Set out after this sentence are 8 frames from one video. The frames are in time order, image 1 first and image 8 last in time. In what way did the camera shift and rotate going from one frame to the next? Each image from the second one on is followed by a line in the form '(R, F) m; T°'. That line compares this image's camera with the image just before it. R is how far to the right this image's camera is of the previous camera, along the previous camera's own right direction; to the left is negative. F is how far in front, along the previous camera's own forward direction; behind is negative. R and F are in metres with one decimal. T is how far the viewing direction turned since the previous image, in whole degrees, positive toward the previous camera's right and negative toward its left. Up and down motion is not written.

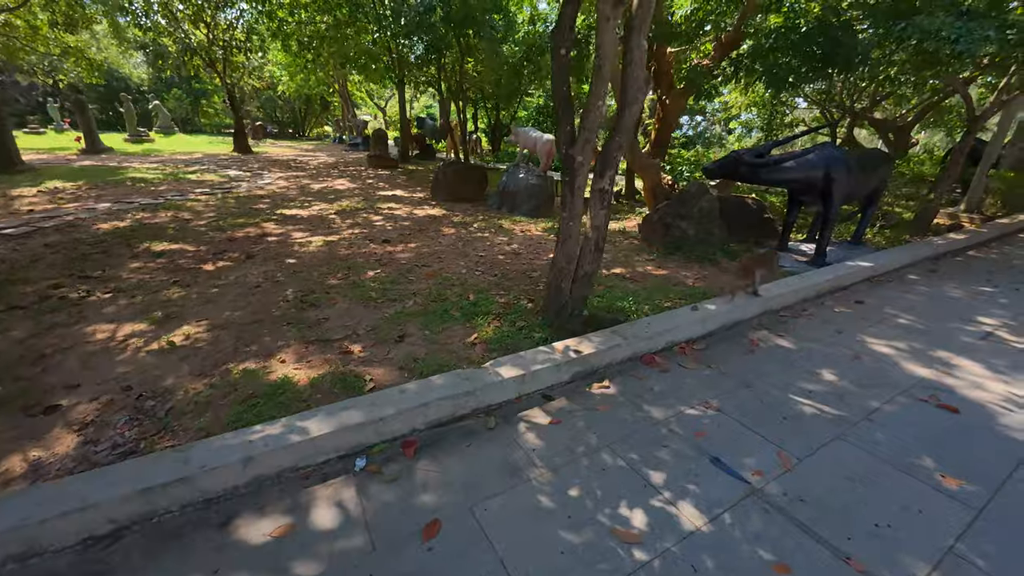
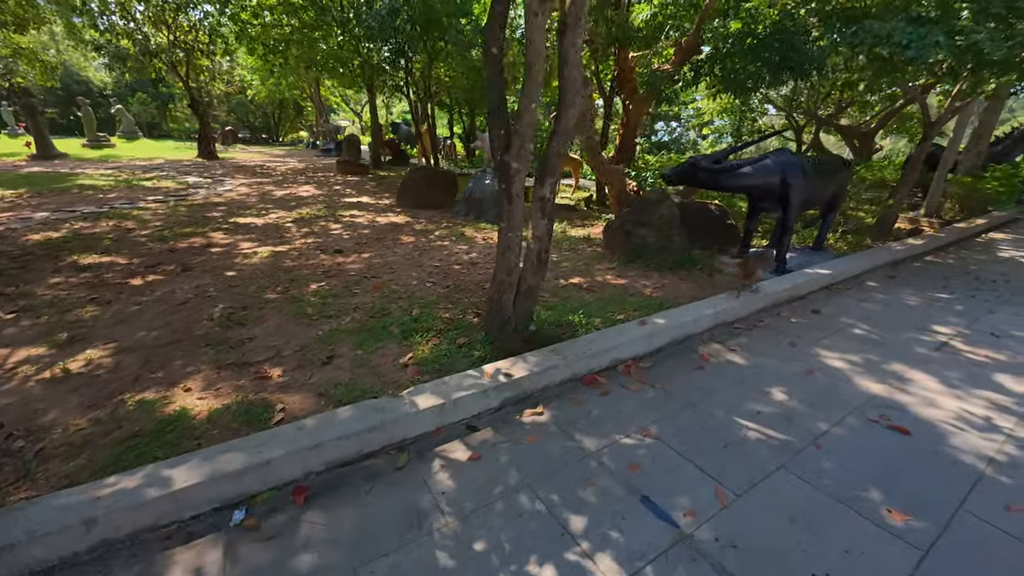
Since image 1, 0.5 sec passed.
(+0.3, +0.2) m; +2°
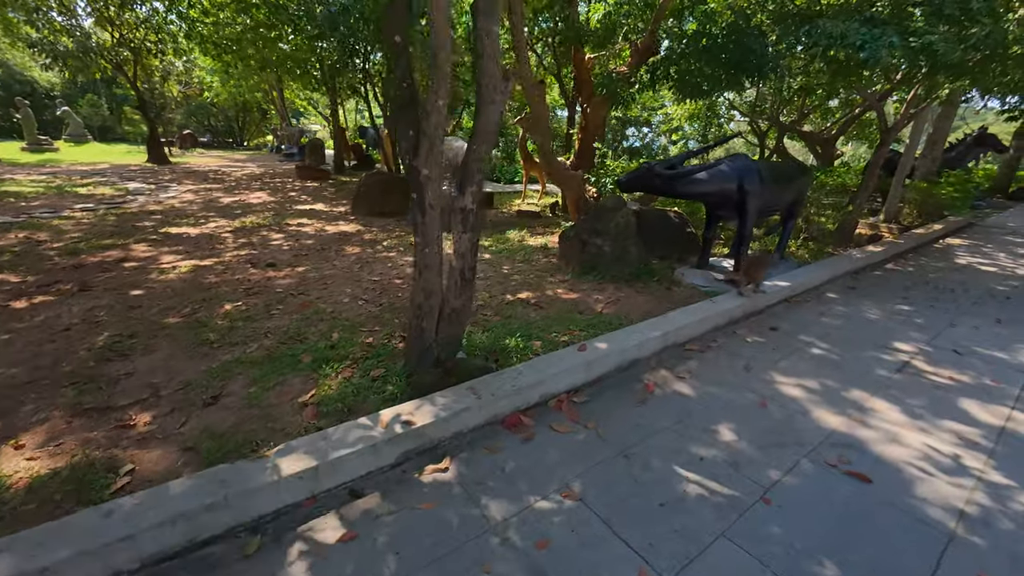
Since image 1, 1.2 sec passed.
(+0.4, +0.4) m; +3°
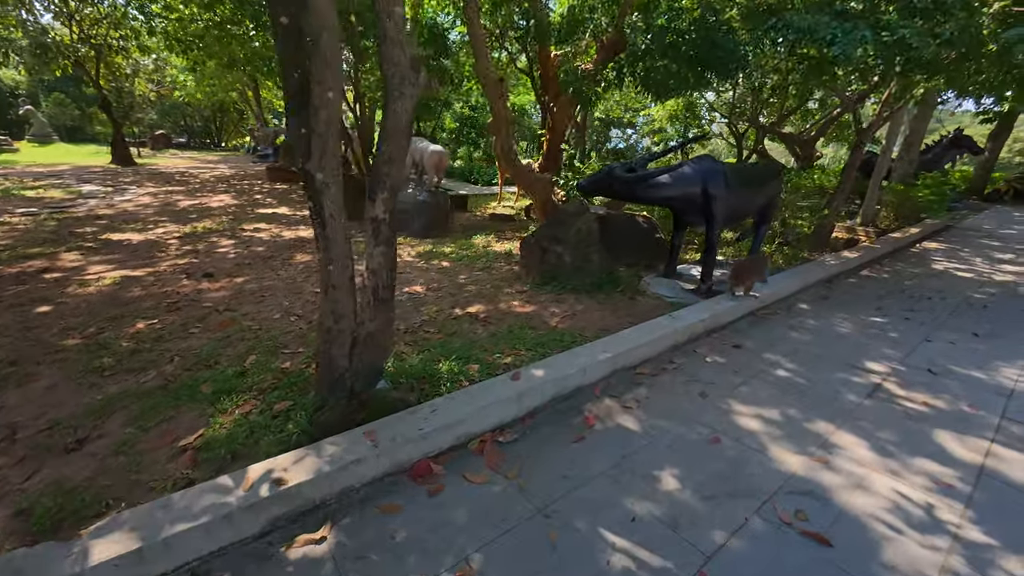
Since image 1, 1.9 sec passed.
(+0.4, +0.3) m; +1°
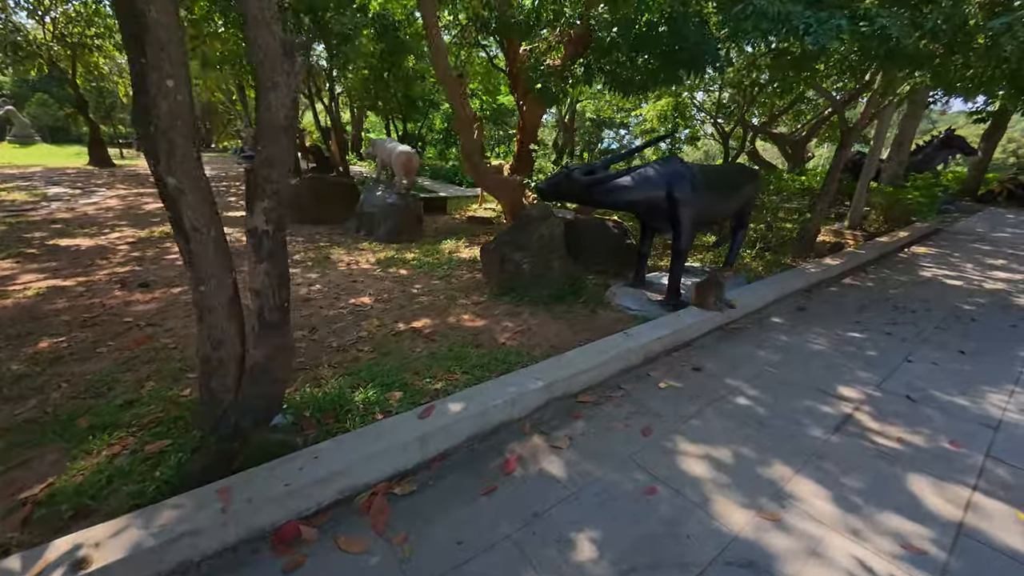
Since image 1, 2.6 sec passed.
(+0.4, +0.3) m; 0°
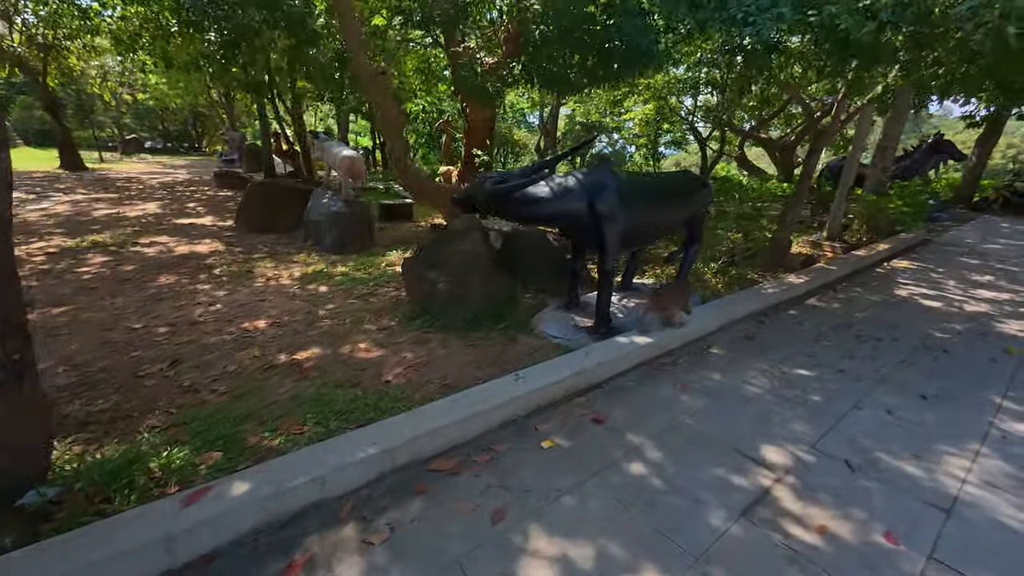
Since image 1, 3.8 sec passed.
(+0.8, +0.5) m; 0°
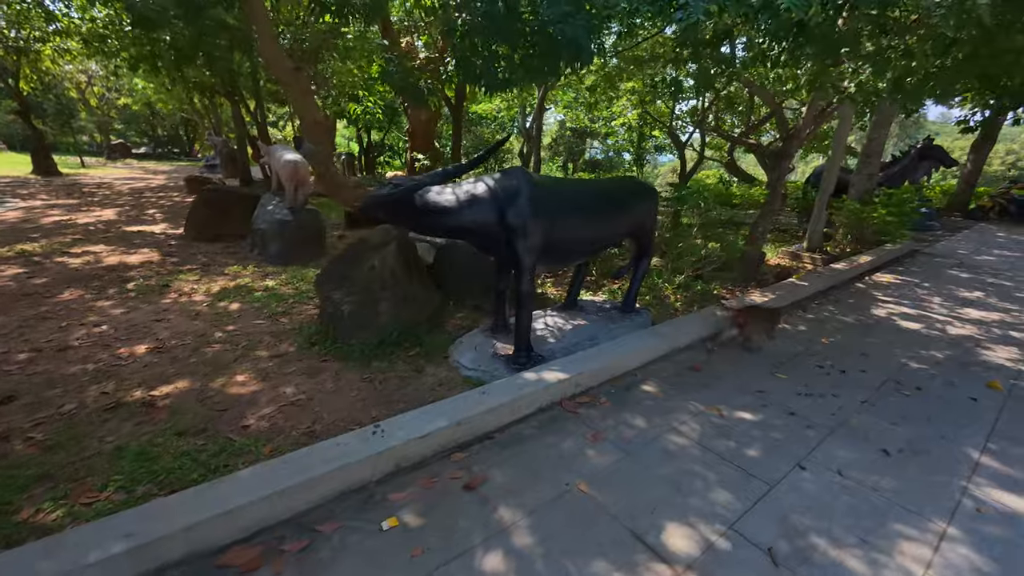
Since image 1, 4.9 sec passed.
(+0.7, +0.4) m; 0°
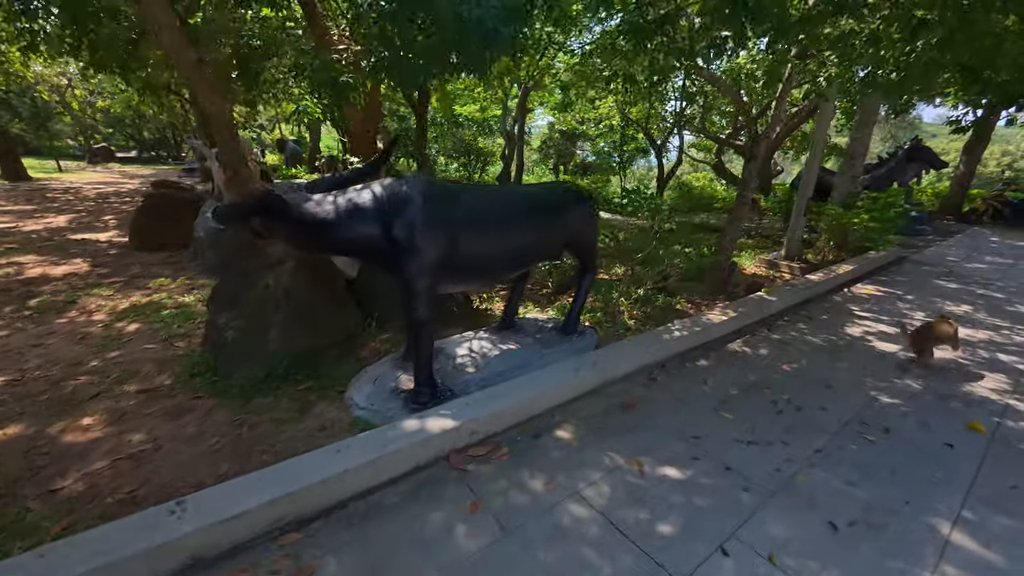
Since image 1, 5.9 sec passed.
(+0.6, +0.4) m; 0°
